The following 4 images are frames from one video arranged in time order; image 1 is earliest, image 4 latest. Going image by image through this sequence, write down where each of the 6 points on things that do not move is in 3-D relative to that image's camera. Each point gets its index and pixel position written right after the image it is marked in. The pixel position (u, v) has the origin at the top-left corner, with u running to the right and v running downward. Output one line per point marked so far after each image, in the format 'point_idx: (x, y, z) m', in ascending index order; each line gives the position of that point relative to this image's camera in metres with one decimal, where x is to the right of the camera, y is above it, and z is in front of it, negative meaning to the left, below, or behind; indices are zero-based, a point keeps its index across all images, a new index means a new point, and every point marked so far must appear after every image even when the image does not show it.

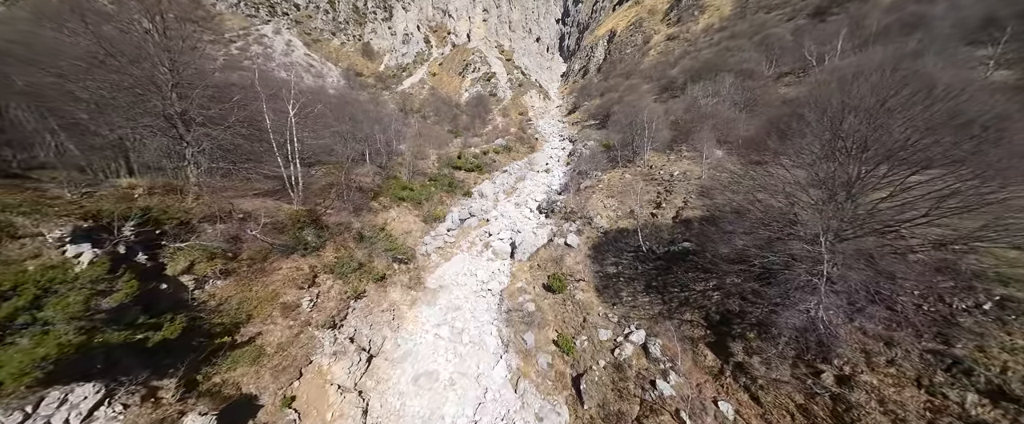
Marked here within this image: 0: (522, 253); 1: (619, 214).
0: (+0.5, -2.2, +14.5) m
1: (+5.9, 0.0, +14.3) m
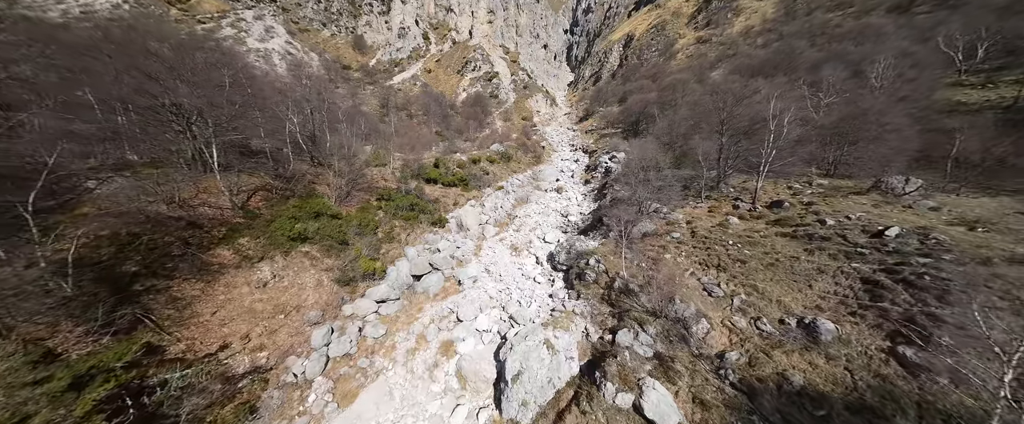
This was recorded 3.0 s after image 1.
0: (+0.1, -4.5, +5.8) m
1: (+5.6, -2.5, +5.7) m
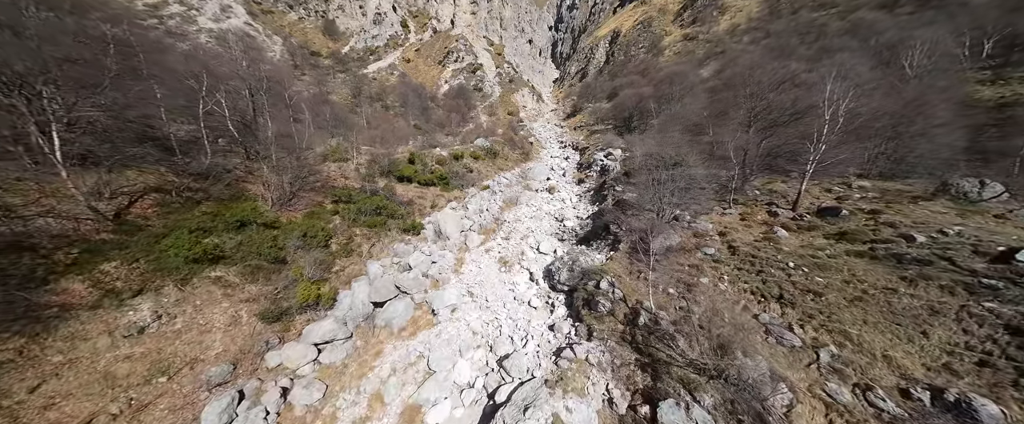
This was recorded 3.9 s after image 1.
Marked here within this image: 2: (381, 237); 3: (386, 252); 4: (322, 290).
0: (0.0, -4.8, +3.7) m
1: (+5.6, -2.8, +3.9) m
2: (-5.4, -1.1, +10.9) m
3: (-5.1, -1.6, +10.2) m
4: (-5.9, -2.4, +8.0) m
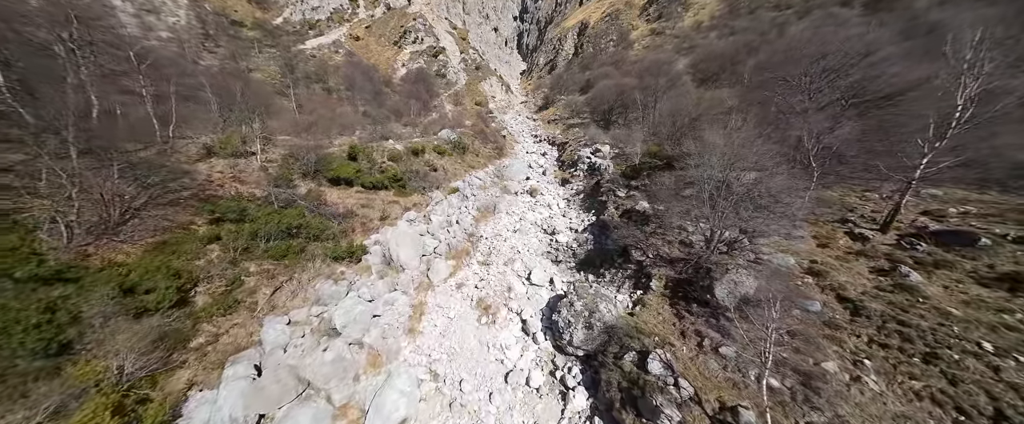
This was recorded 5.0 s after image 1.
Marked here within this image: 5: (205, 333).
0: (+0.4, -5.5, +0.7) m
1: (+5.8, -3.4, +1.6) m
2: (-5.9, -1.8, +7.1) m
3: (-5.5, -2.3, +6.5) m
4: (-6.1, -3.2, +4.2) m
5: (-6.5, -2.6, +5.3) m
